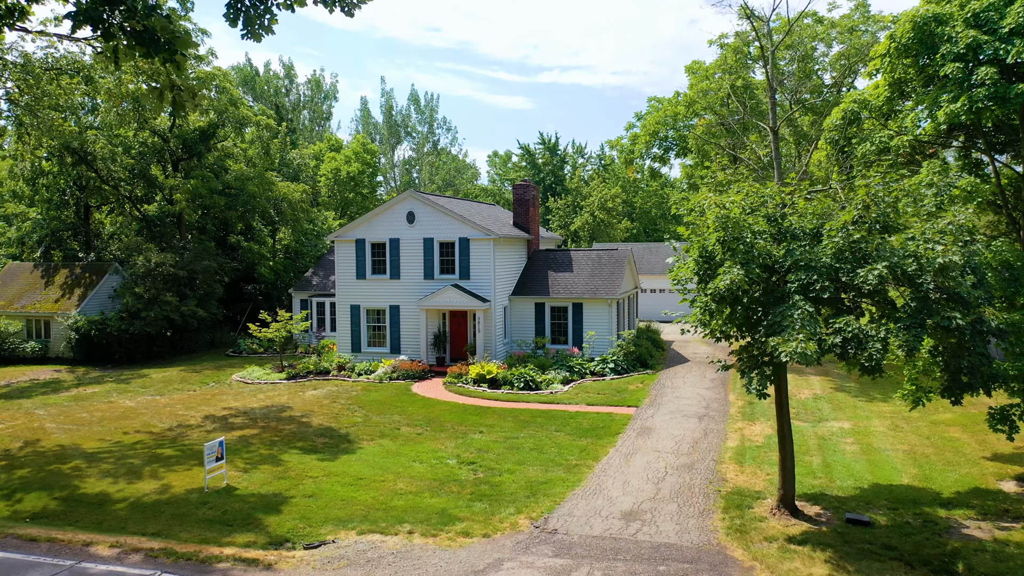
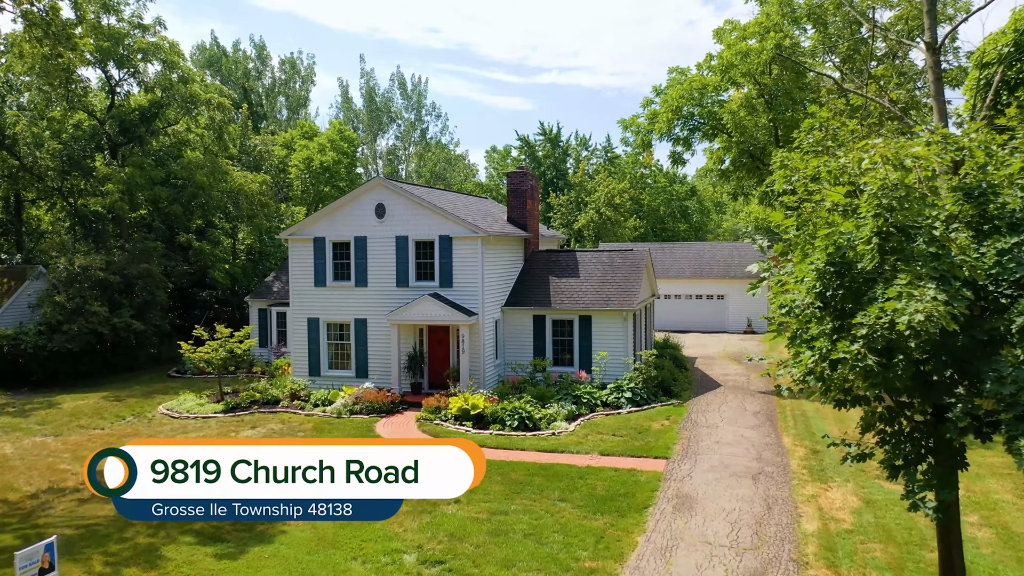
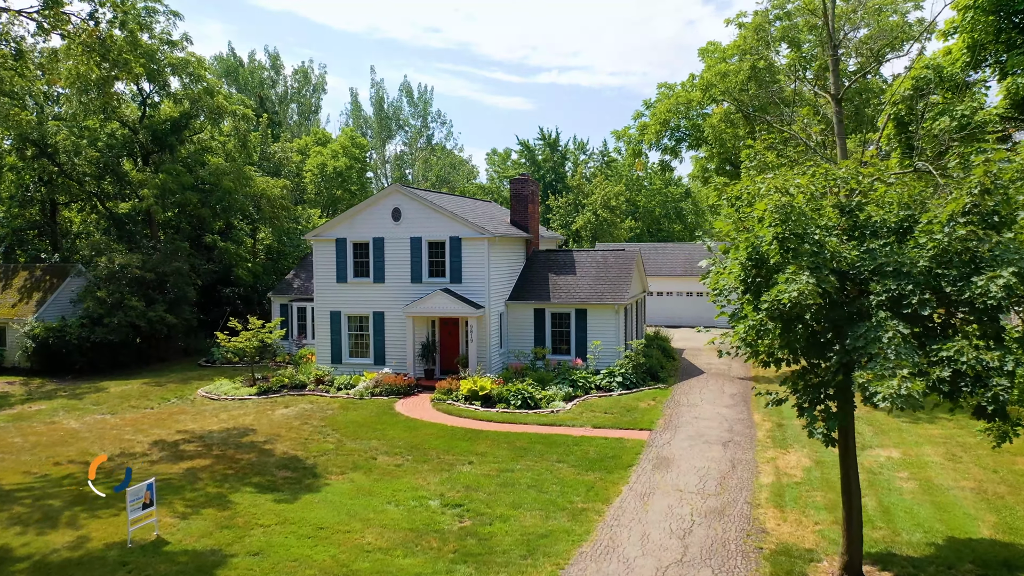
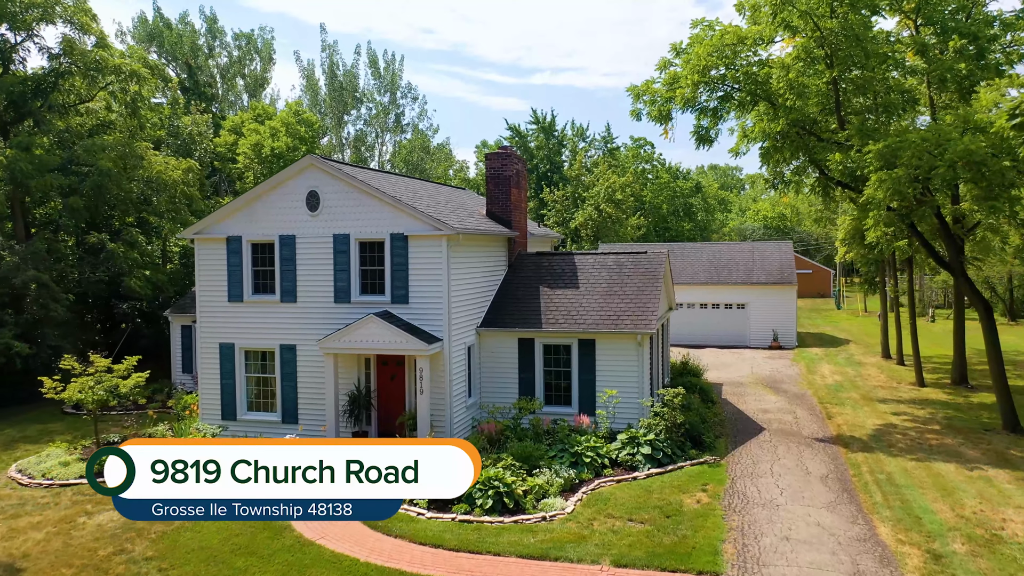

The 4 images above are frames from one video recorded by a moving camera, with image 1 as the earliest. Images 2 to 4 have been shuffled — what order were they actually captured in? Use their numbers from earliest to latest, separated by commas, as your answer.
3, 2, 4
